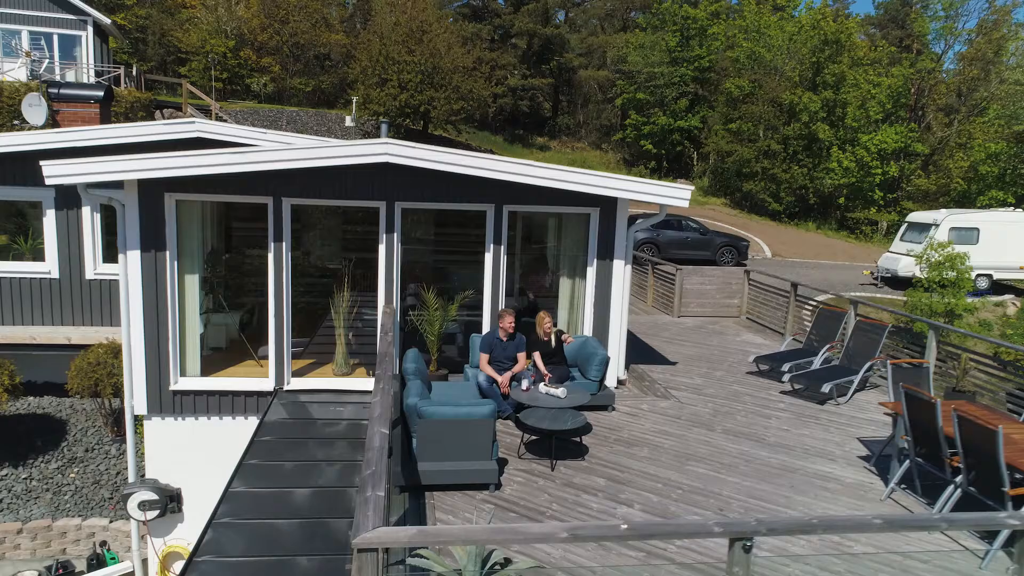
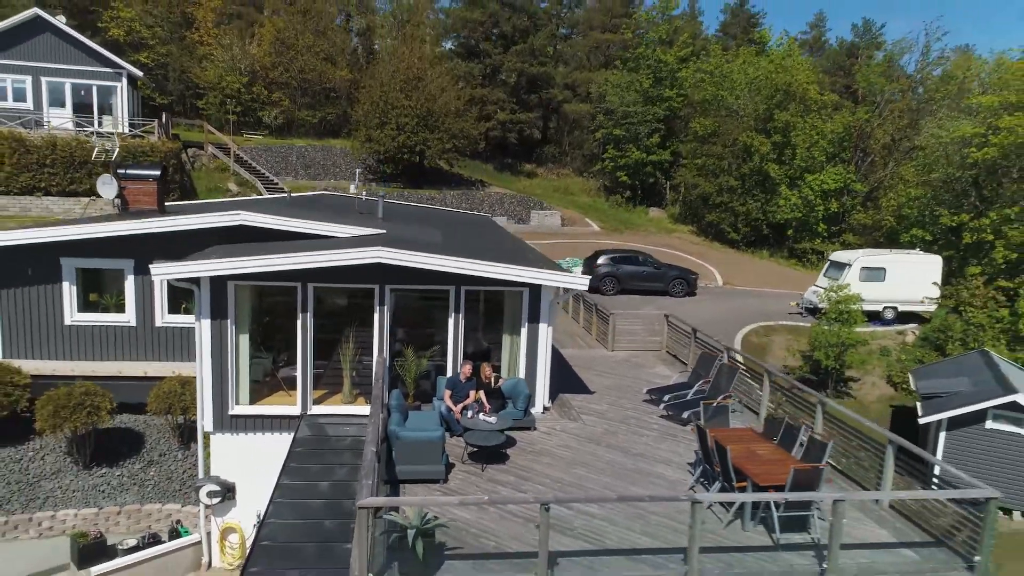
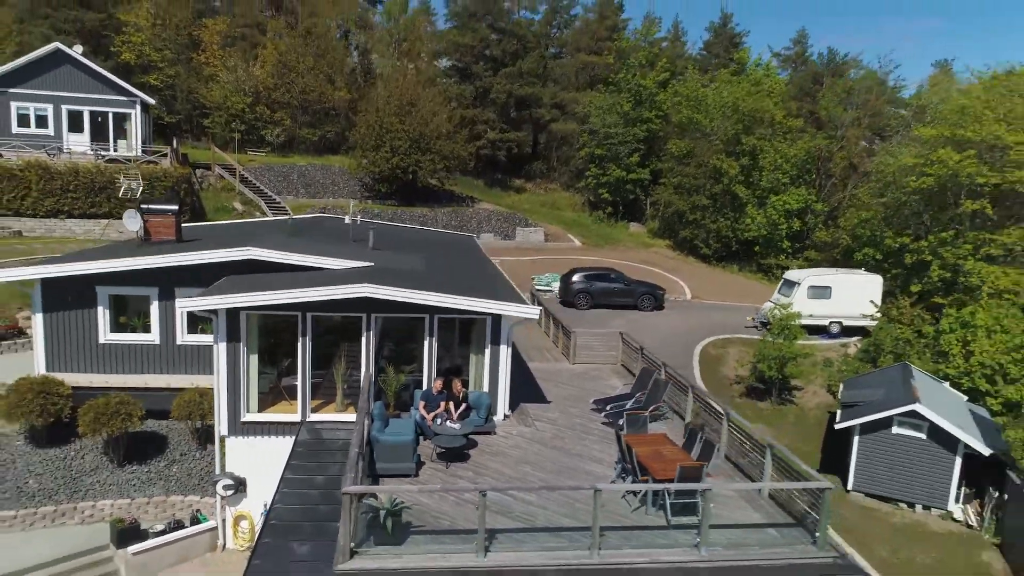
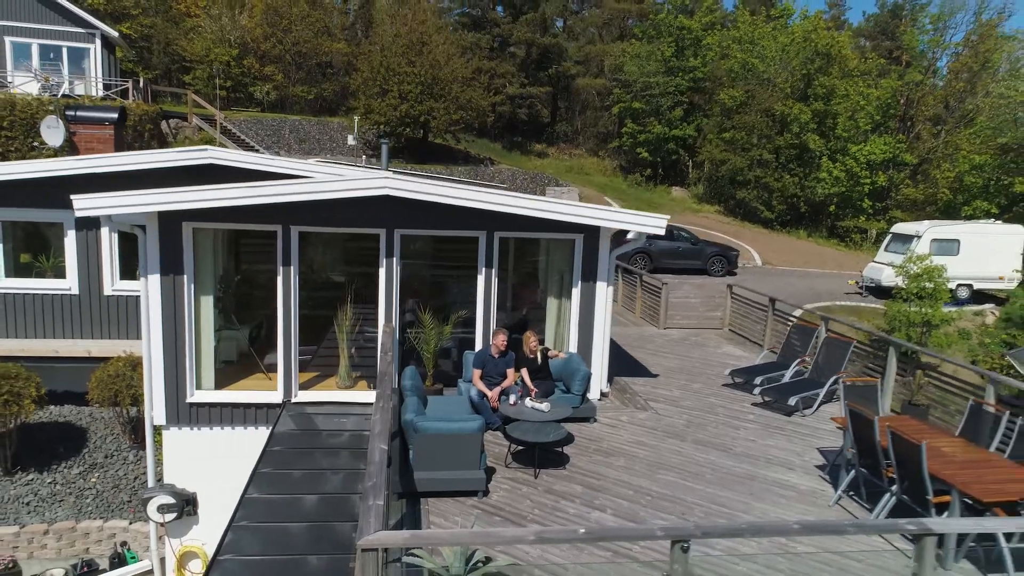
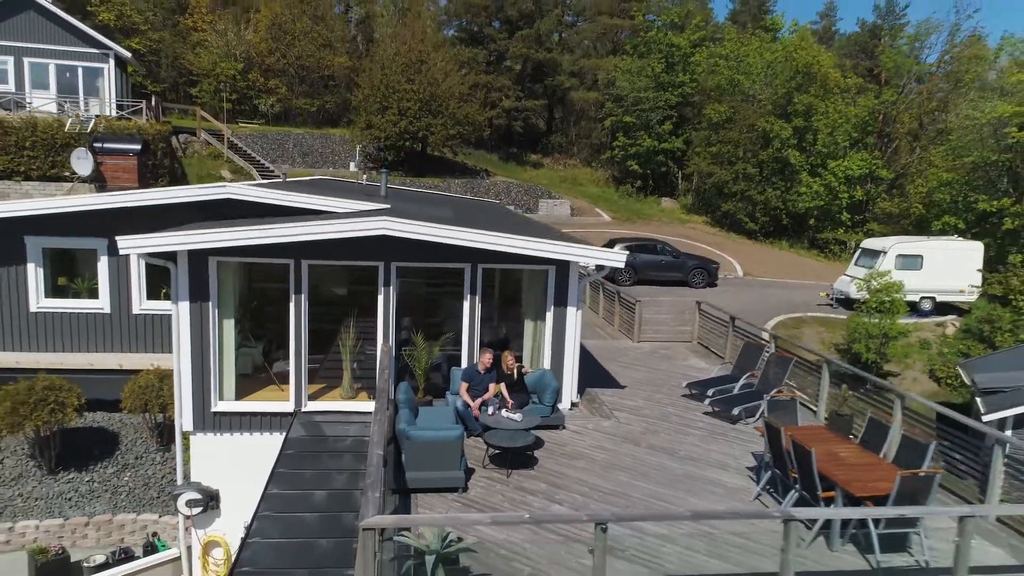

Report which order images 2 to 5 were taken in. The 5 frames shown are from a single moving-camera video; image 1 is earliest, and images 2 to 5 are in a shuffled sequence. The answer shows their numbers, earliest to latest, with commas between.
4, 5, 2, 3
